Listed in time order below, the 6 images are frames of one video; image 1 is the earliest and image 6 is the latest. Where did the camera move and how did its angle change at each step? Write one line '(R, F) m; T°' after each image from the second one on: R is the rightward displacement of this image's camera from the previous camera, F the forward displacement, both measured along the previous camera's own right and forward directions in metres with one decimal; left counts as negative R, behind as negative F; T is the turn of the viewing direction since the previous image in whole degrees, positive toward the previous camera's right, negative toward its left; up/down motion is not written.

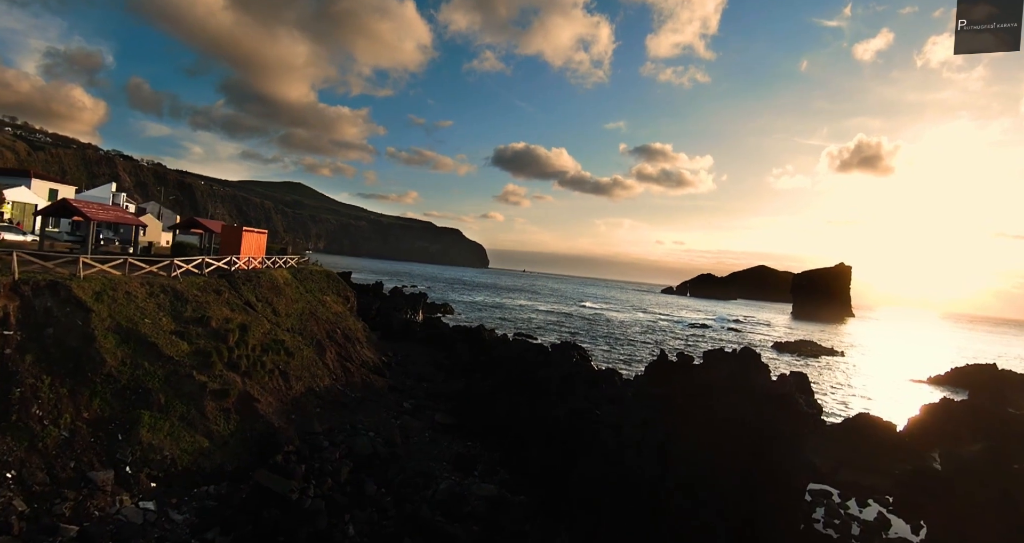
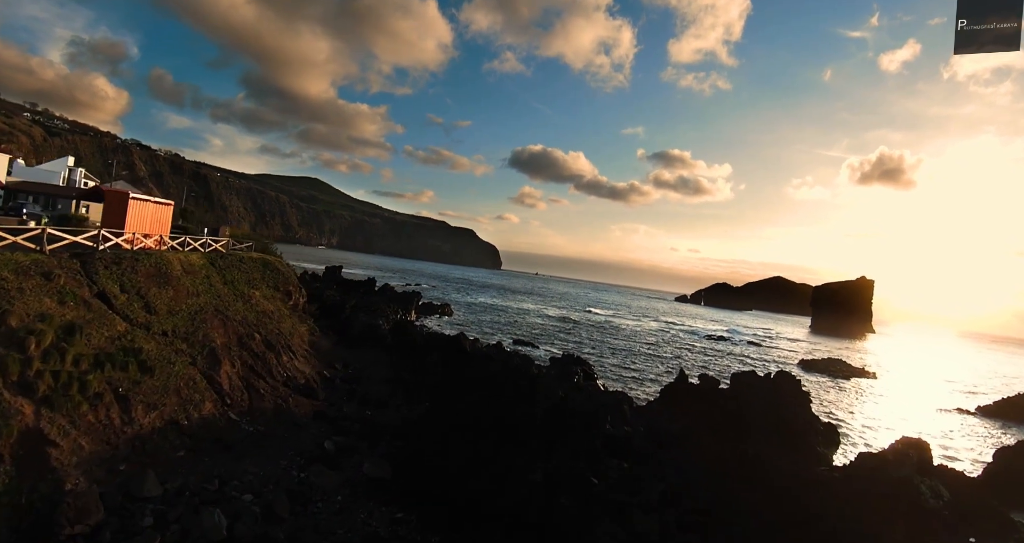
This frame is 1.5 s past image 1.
(+1.6, +7.2) m; -2°
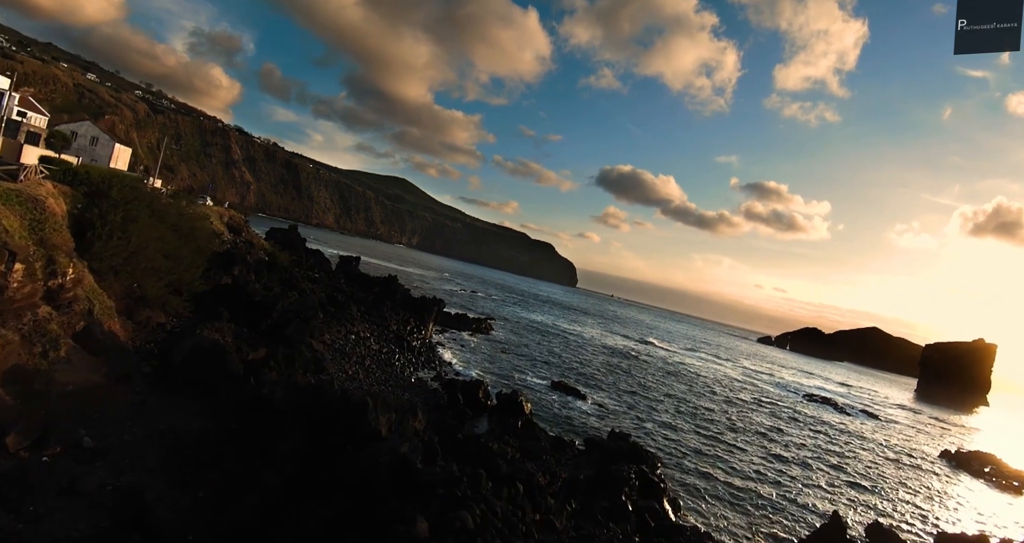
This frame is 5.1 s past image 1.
(+2.6, +16.9) m; -9°
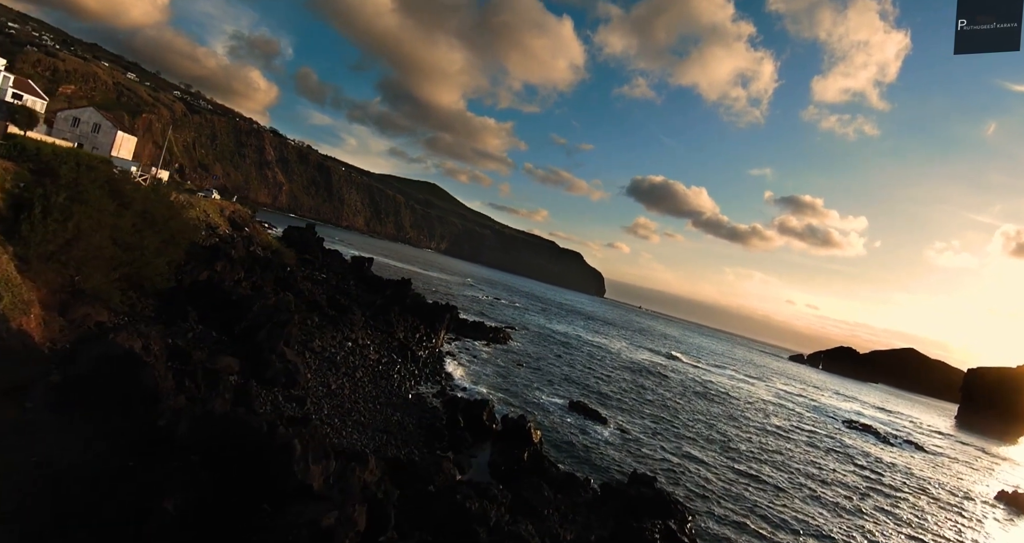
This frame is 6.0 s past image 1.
(+0.8, +4.0) m; -3°
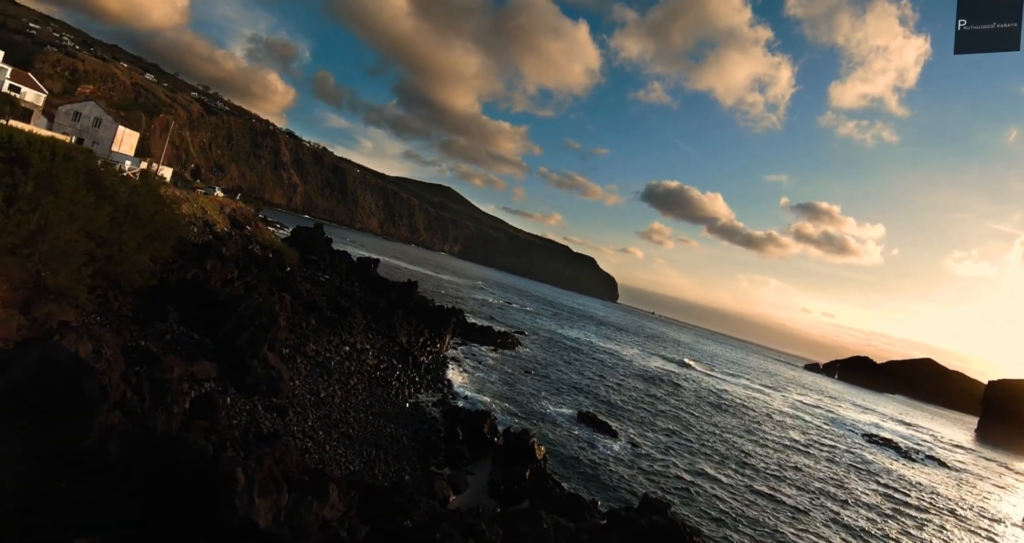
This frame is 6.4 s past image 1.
(+0.4, +1.8) m; -1°
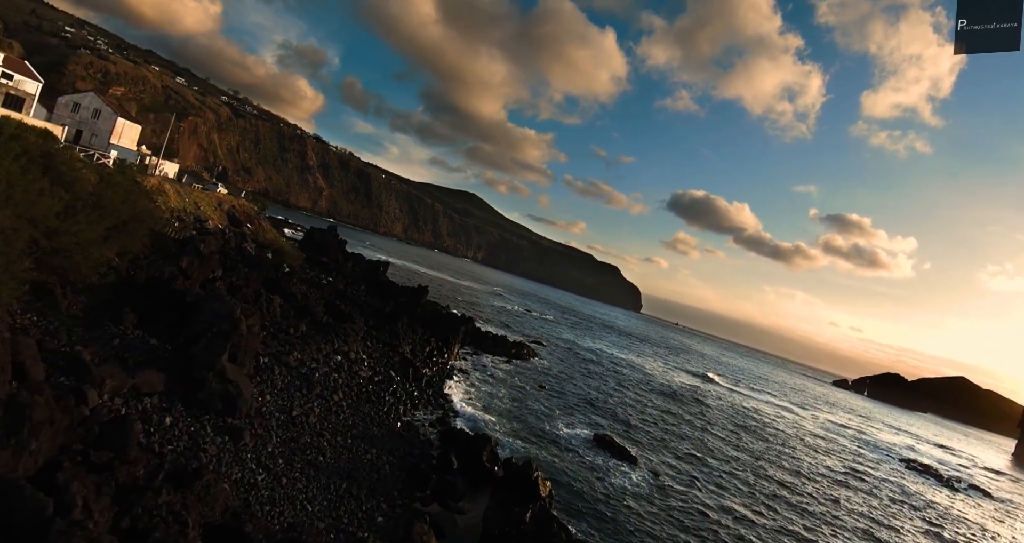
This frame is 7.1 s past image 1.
(+0.8, +3.3) m; -3°
